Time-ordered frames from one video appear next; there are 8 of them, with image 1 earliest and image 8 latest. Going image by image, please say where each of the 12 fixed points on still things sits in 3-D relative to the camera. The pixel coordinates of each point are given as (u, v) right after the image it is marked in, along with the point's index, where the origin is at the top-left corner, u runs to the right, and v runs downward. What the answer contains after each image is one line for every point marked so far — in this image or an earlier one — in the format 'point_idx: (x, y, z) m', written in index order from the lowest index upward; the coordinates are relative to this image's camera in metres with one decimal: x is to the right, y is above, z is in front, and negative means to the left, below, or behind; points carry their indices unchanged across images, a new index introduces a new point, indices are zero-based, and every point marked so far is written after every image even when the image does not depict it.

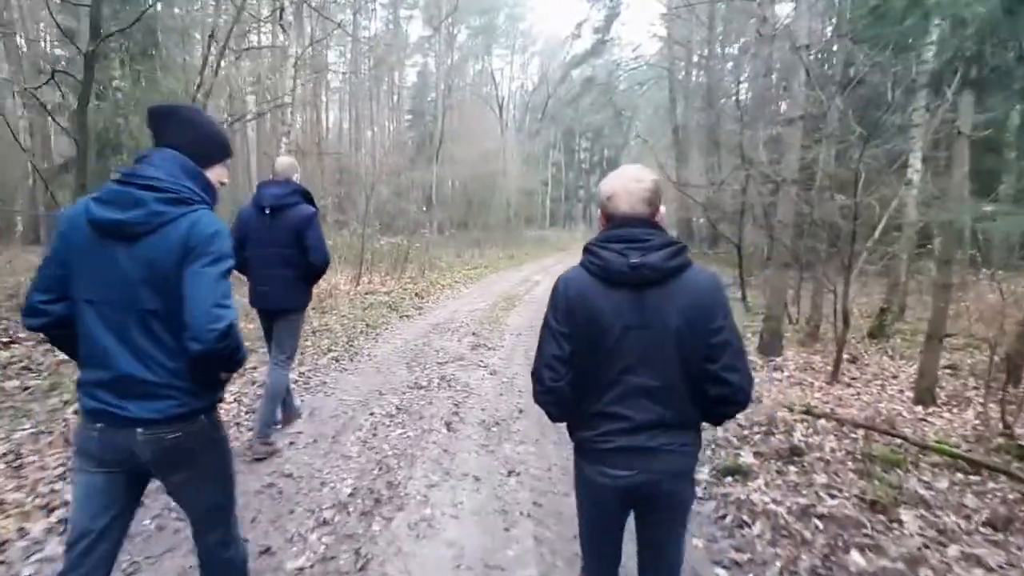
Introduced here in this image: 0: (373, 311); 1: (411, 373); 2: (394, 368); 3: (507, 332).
0: (-2.3, -0.4, +13.7) m
1: (-1.1, -1.0, +9.1) m
2: (-1.3, -1.0, +9.1) m
3: (0.0, -0.7, +12.3) m
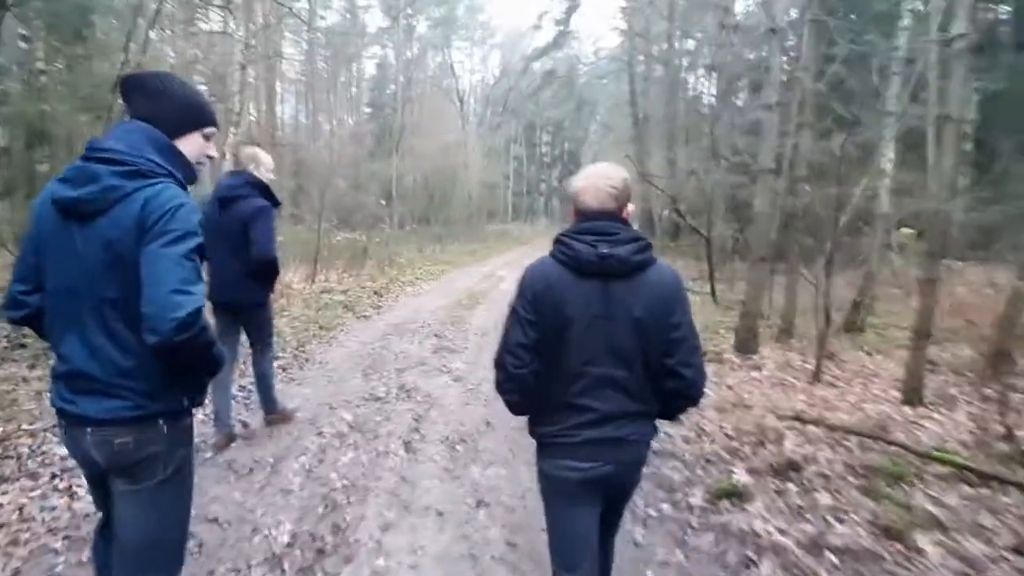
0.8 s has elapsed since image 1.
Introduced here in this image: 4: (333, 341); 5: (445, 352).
0: (-2.9, -0.4, +12.9) m
1: (-1.4, -1.0, +8.3) m
2: (-1.7, -1.0, +8.3) m
3: (-0.5, -0.7, +11.6) m
4: (-2.3, -0.7, +10.8) m
5: (-0.8, -0.8, +10.0) m
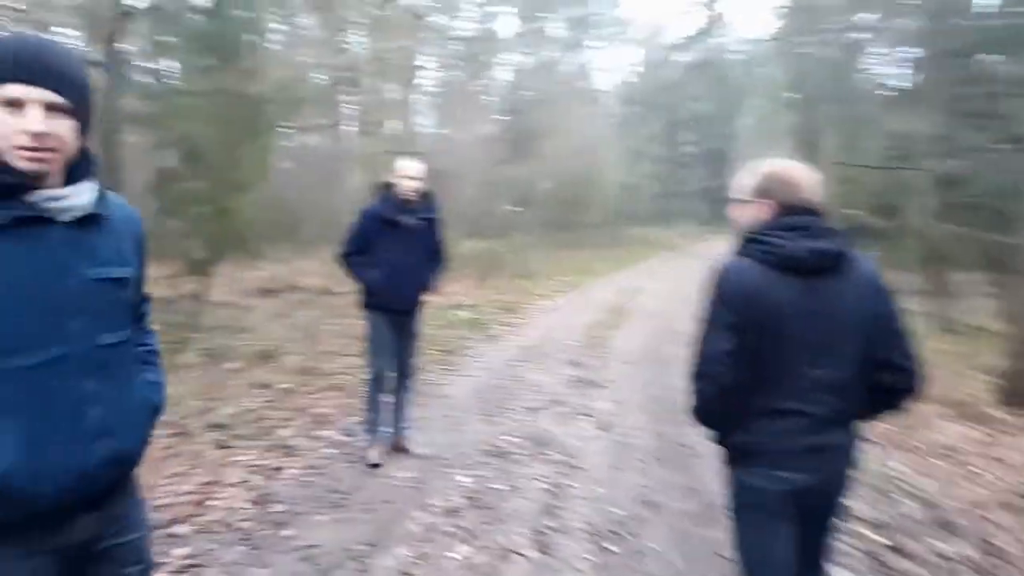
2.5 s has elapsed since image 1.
0: (-0.9, -0.6, +11.5) m
1: (-0.2, -1.2, +6.8) m
2: (-0.4, -1.2, +6.8) m
3: (+1.3, -0.9, +9.8) m
4: (-0.6, -0.9, +9.3) m
5: (+0.8, -1.0, +8.3) m
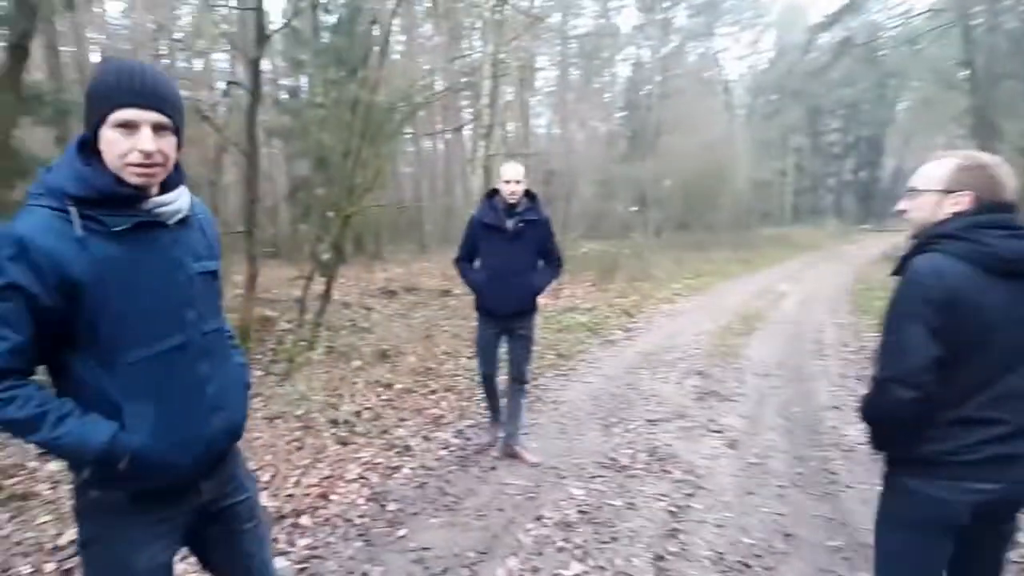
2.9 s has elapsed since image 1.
0: (+0.8, -0.7, +11.2) m
1: (+0.8, -1.2, +6.4) m
2: (+0.6, -1.2, +6.5) m
3: (+2.6, -0.9, +9.2) m
4: (+0.7, -1.0, +9.0) m
5: (+1.9, -1.1, +7.8) m
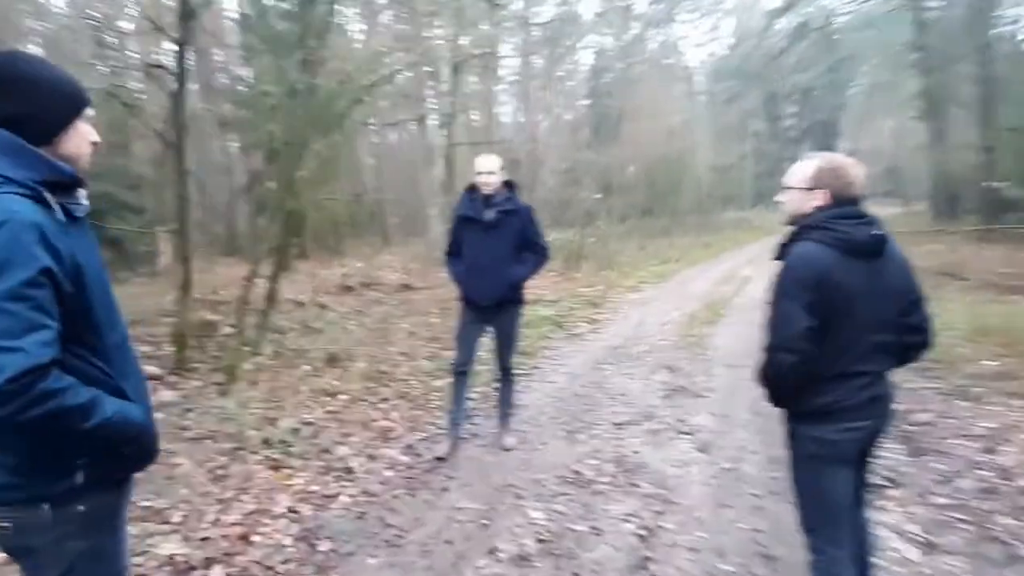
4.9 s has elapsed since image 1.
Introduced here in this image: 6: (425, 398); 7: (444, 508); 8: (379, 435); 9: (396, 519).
0: (+0.3, -0.6, +10.6) m
1: (+0.4, -1.1, +5.8) m
2: (+0.2, -1.1, +5.9) m
3: (+2.2, -0.8, +8.7) m
4: (+0.2, -0.9, +8.5) m
5: (+1.5, -1.0, +7.3) m
6: (-0.8, -1.0, +7.4) m
7: (-0.4, -1.3, +5.0) m
8: (-1.0, -1.2, +6.4) m
9: (-0.7, -1.4, +5.0) m
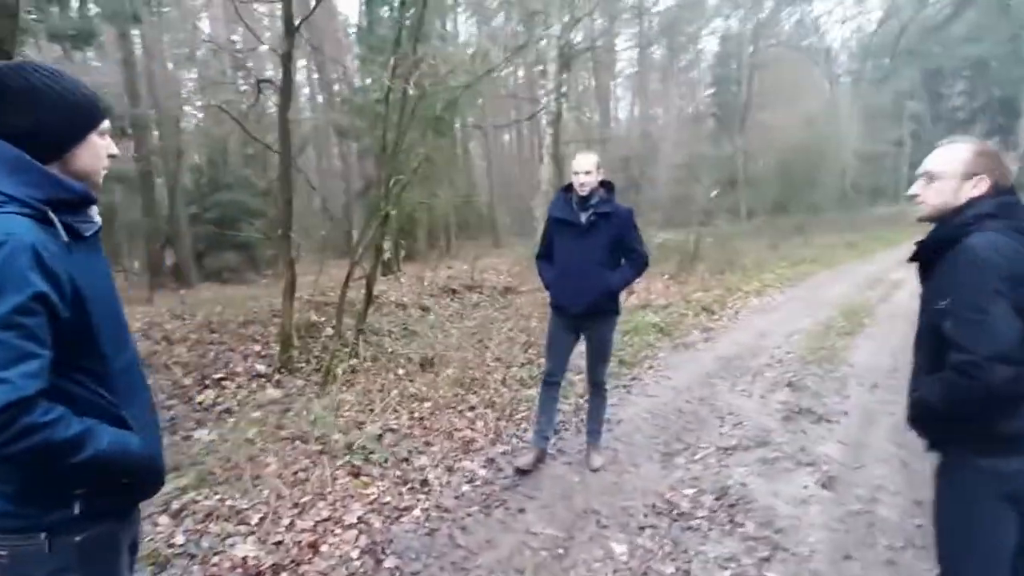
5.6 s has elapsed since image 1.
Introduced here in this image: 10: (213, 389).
0: (+1.5, -0.6, +10.1) m
1: (+1.0, -1.2, +5.3) m
2: (+0.8, -1.2, +5.4) m
3: (+3.2, -0.9, +7.9) m
4: (+1.2, -0.9, +7.9) m
5: (+2.3, -1.1, +6.6) m
6: (0.0, -1.0, +7.0) m
7: (0.0, -1.4, +4.6) m
8: (-0.4, -1.2, +6.1) m
9: (-0.3, -1.4, +4.6) m
10: (-3.2, -1.1, +8.8) m
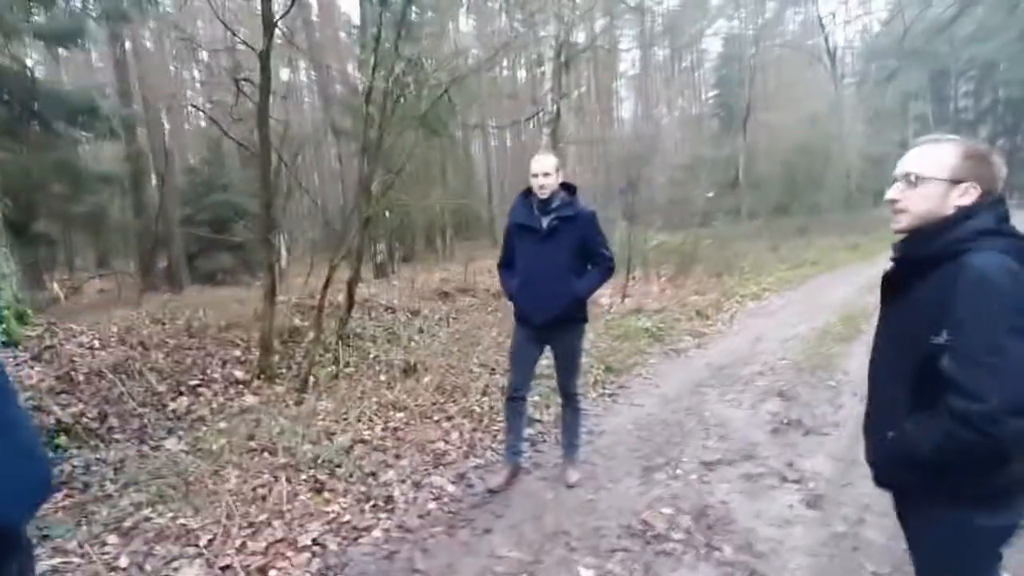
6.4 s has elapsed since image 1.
0: (+1.4, -0.7, +9.8) m
1: (+0.8, -1.2, +5.0) m
2: (+0.6, -1.2, +5.1) m
3: (+3.0, -1.0, +7.6) m
4: (+1.0, -1.0, +7.6) m
5: (+2.1, -1.1, +6.3) m
6: (-0.2, -1.1, +6.8) m
7: (-0.1, -1.4, +4.3) m
8: (-0.6, -1.2, +5.8) m
9: (-0.4, -1.4, +4.4) m
10: (-3.4, -1.1, +8.6) m
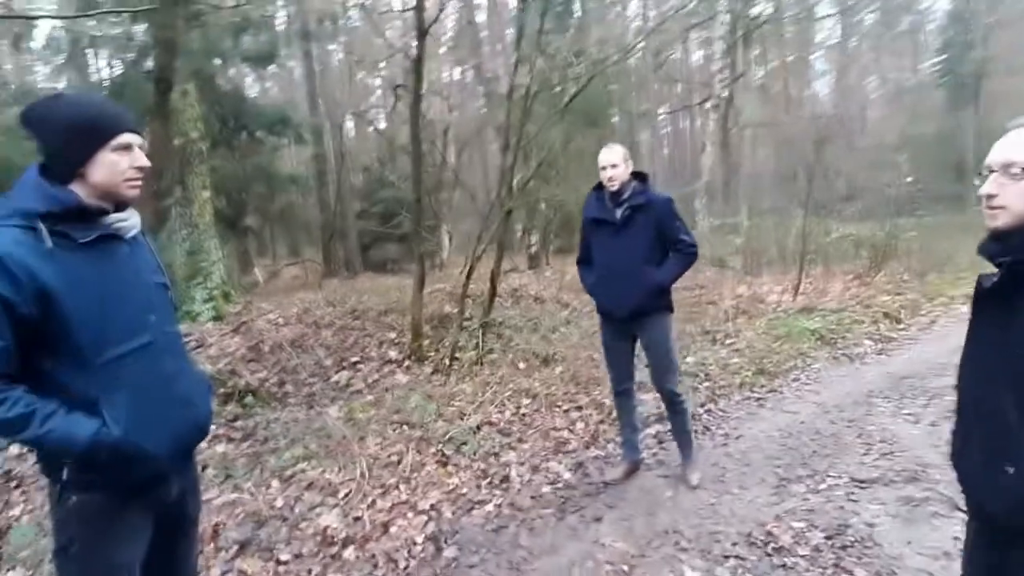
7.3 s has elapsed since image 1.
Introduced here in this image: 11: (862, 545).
0: (+3.0, -0.7, +9.0) m
1: (+1.5, -1.2, +4.5) m
2: (+1.3, -1.2, +4.6) m
3: (+4.2, -1.0, +6.6) m
4: (+2.2, -1.0, +7.0) m
5: (+3.0, -1.1, +5.4) m
6: (+0.9, -1.0, +6.4) m
7: (+0.4, -1.3, +4.0) m
8: (+0.3, -1.1, +5.6) m
9: (+0.1, -1.3, +4.1) m
10: (-1.9, -0.9, +8.8) m
11: (+1.6, -1.2, +3.8) m
